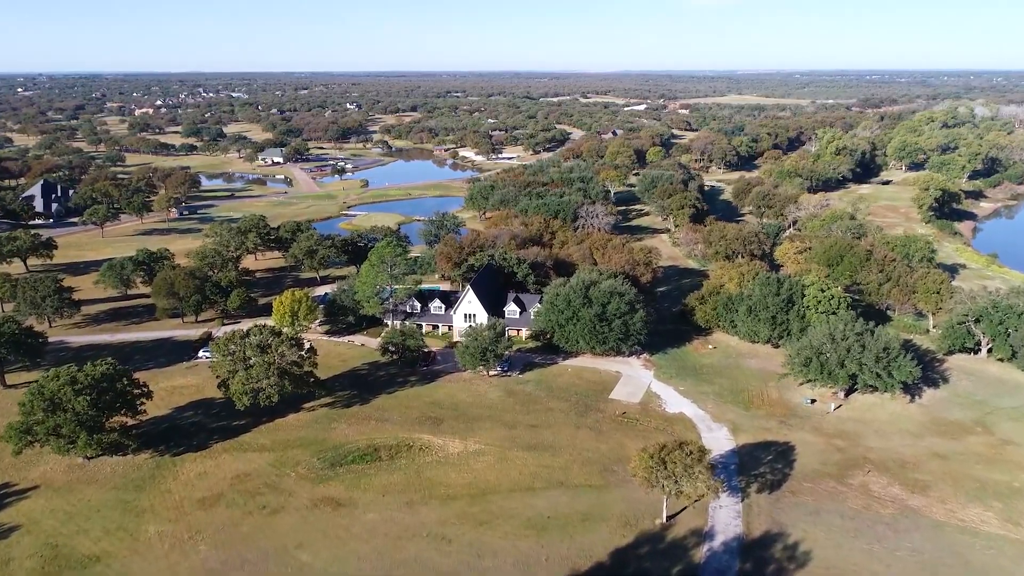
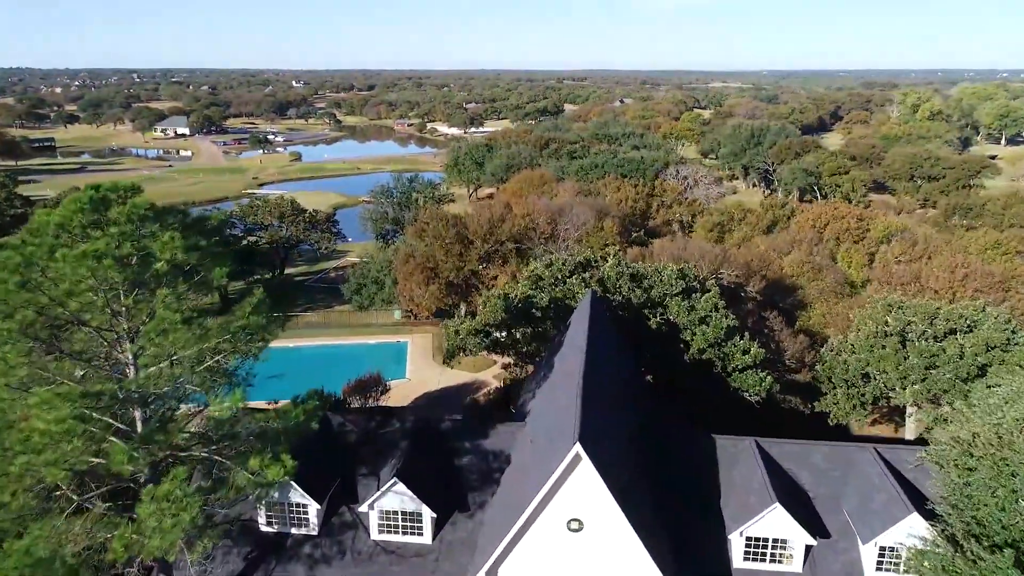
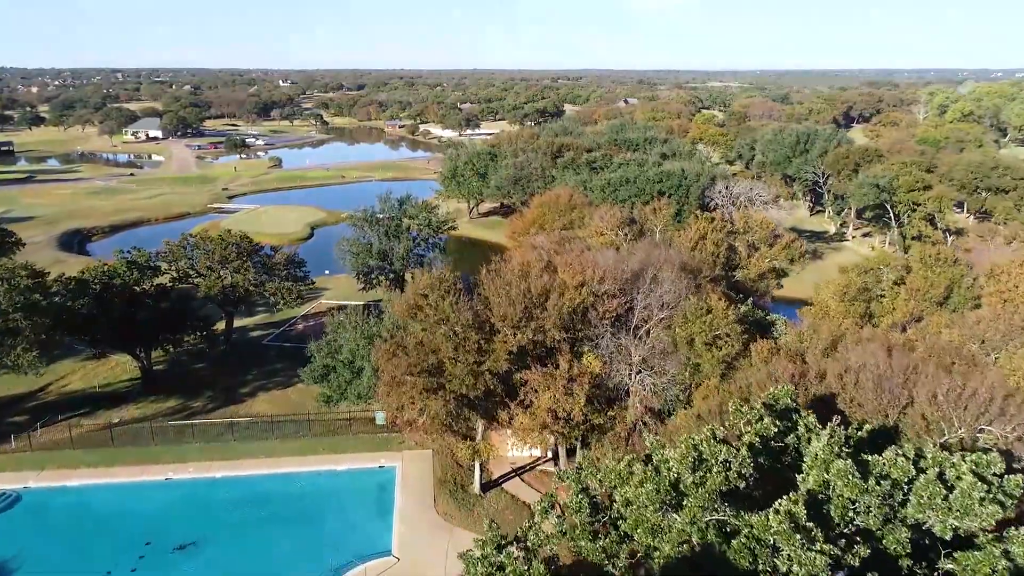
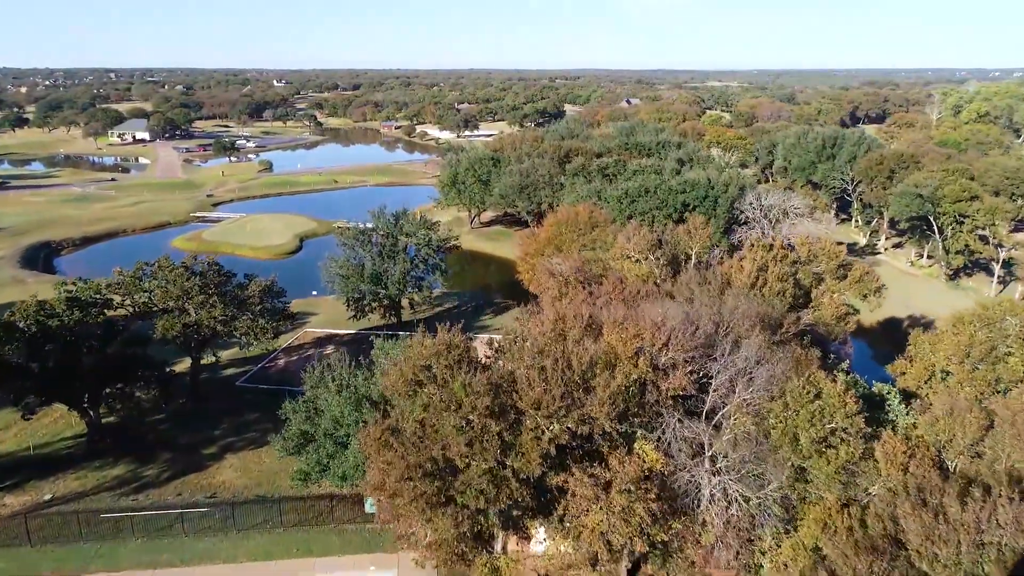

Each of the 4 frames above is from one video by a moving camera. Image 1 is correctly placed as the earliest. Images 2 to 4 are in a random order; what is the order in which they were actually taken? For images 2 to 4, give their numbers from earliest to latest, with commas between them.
2, 3, 4
